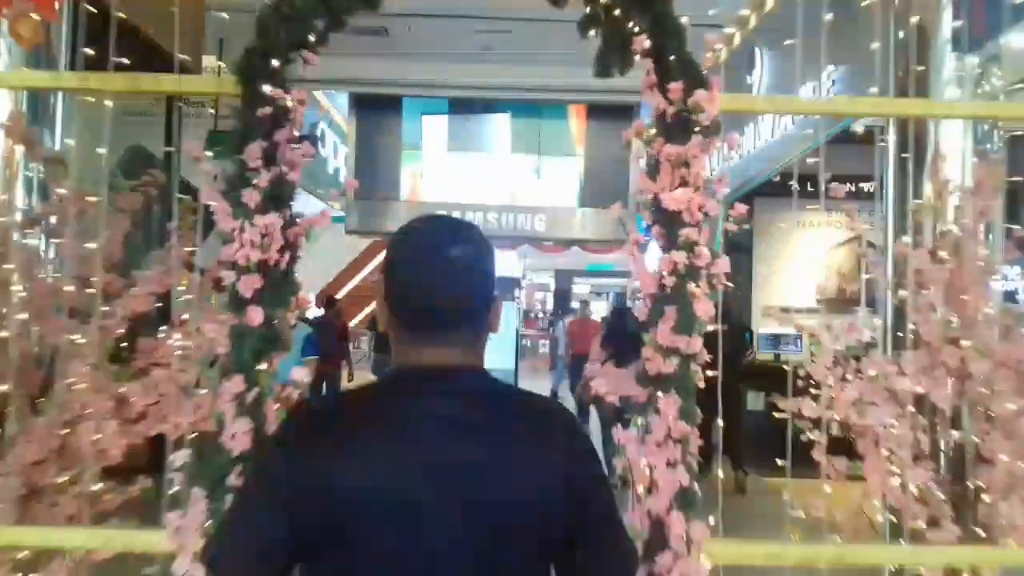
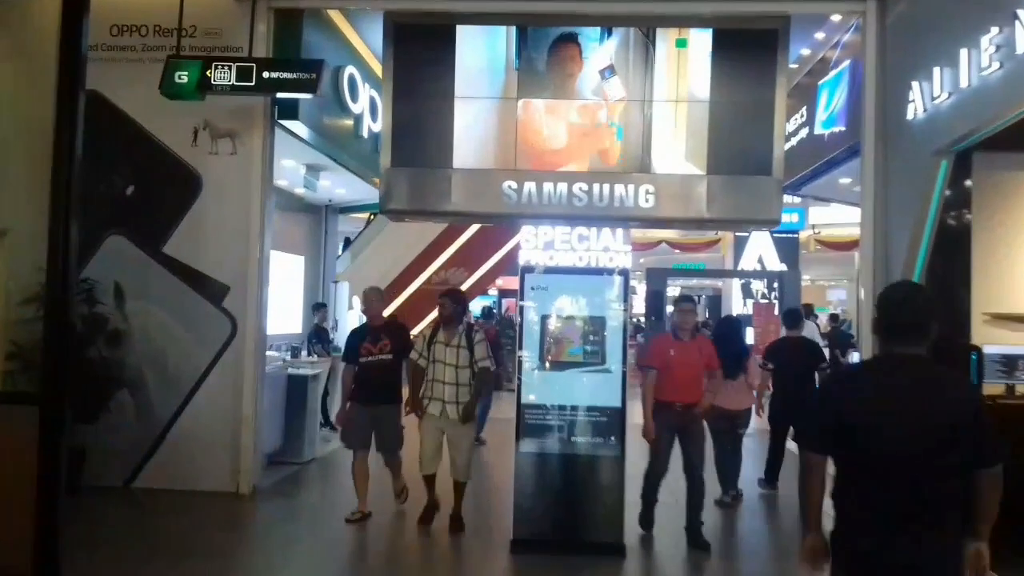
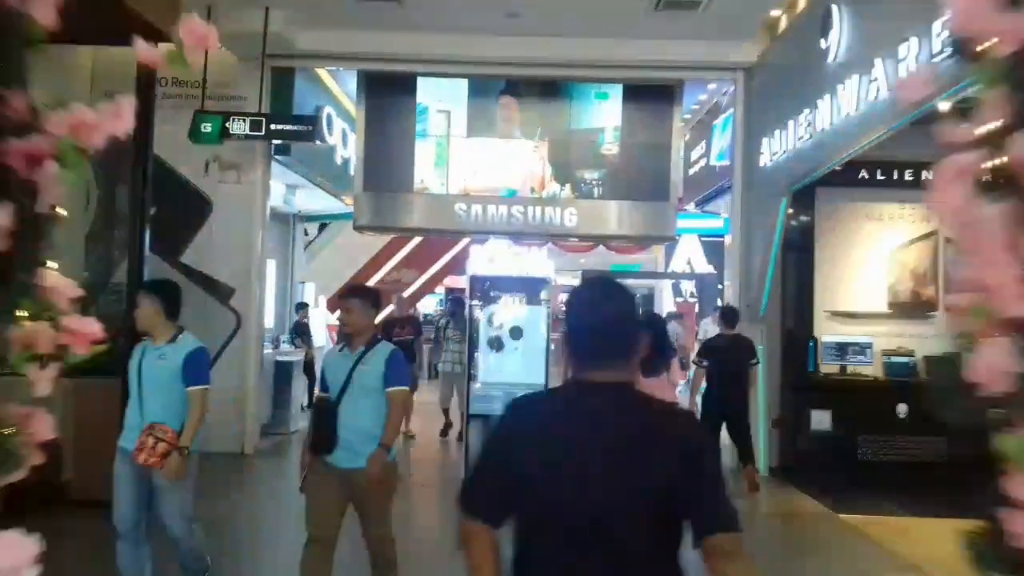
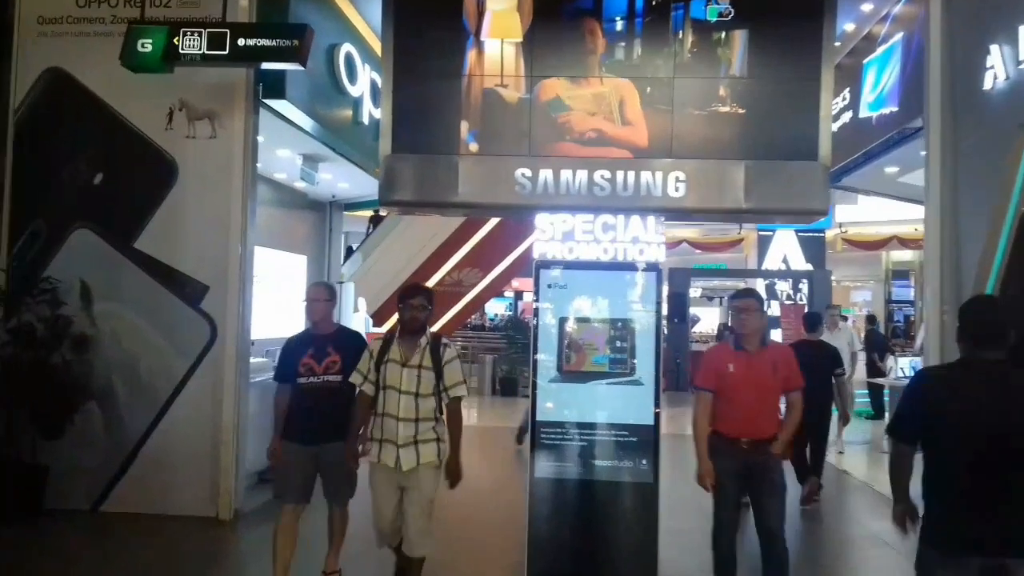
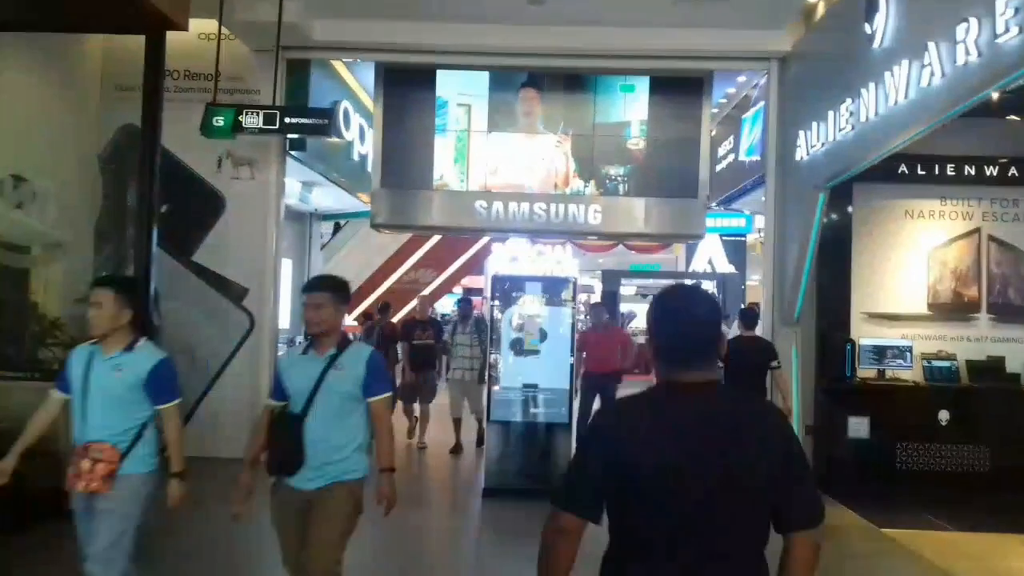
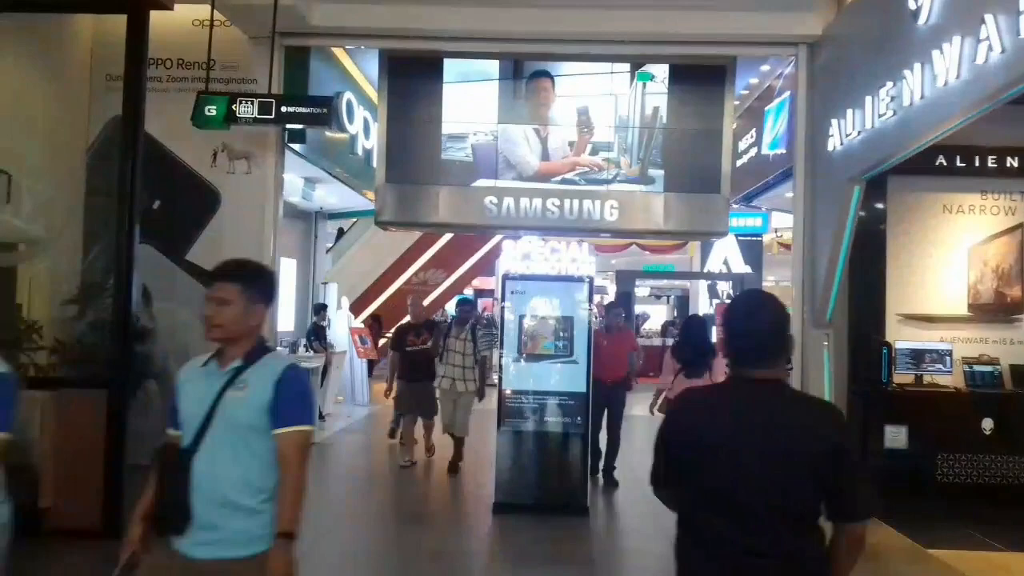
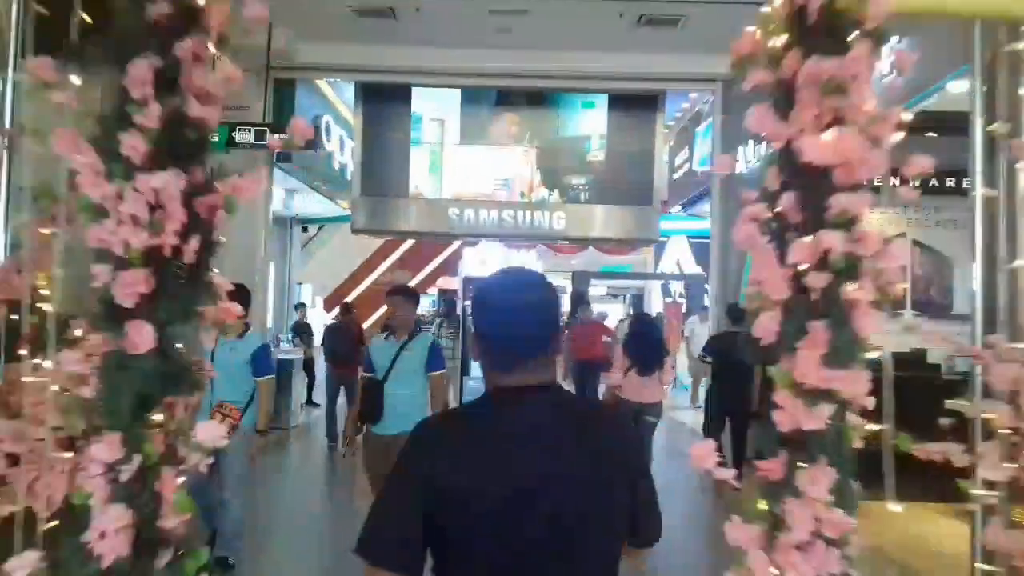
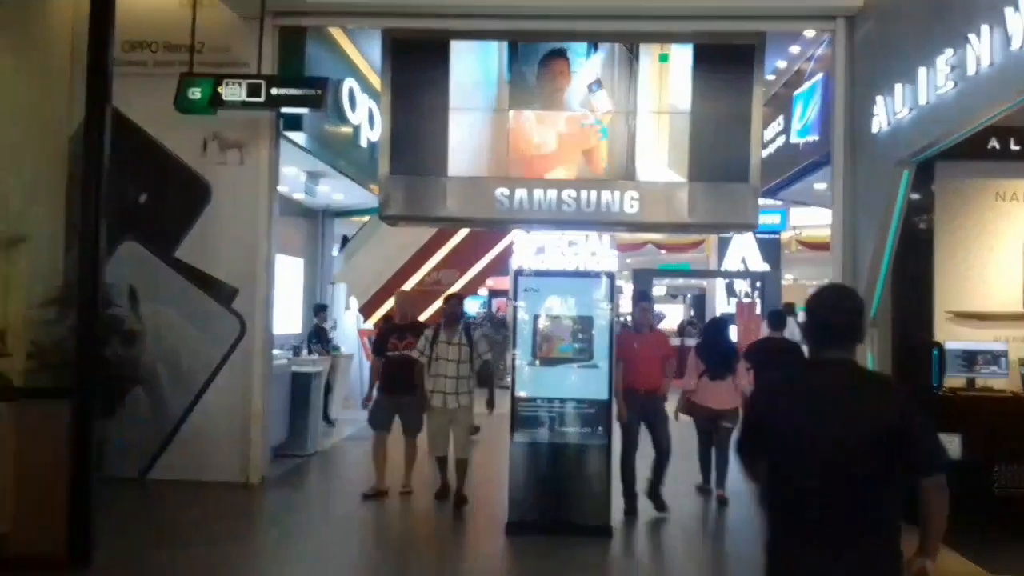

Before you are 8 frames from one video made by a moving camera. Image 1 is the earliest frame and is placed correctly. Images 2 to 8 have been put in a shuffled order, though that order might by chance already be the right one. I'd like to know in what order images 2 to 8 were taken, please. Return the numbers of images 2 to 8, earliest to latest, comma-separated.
7, 3, 5, 6, 8, 2, 4
